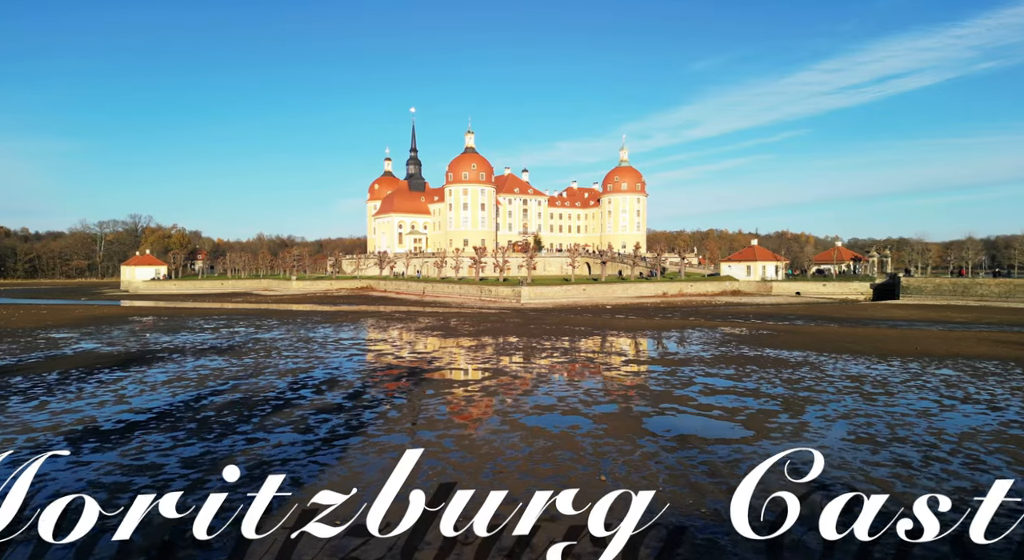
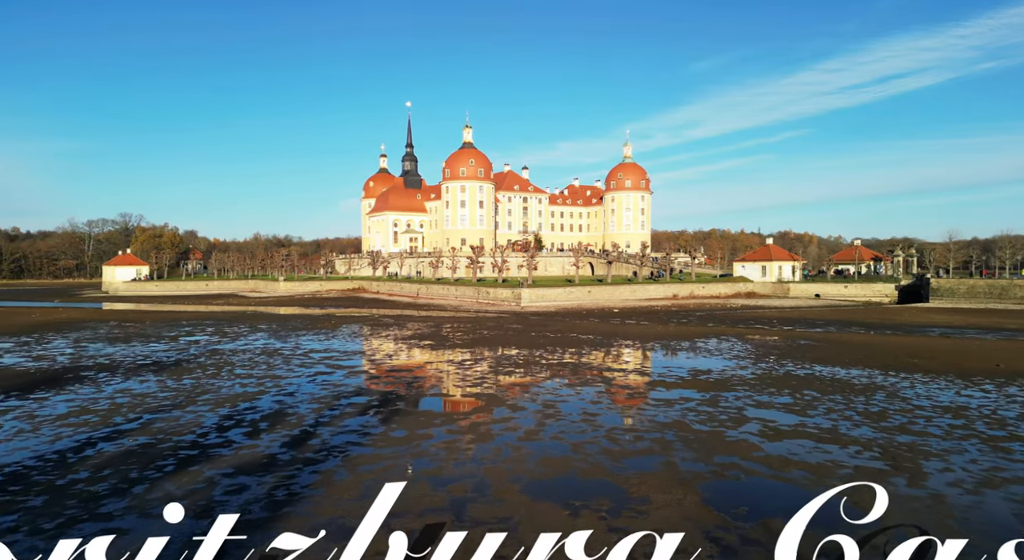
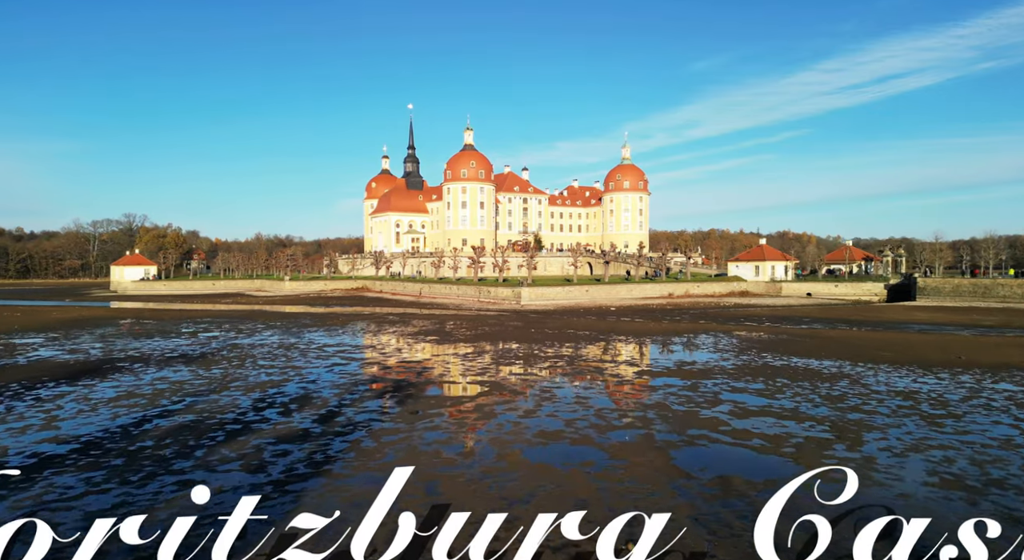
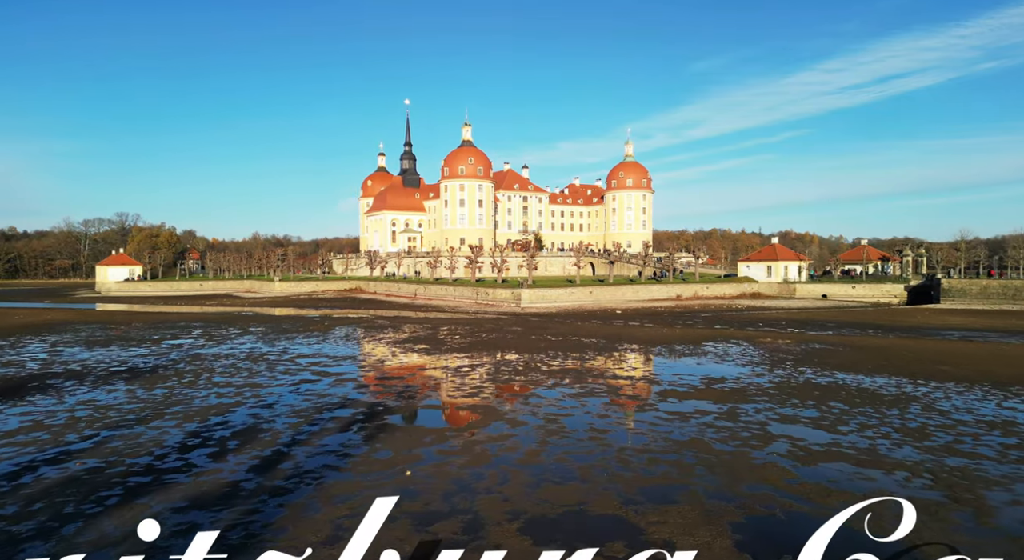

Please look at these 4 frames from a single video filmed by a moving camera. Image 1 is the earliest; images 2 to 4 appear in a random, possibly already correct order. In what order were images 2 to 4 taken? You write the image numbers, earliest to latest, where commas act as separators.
3, 2, 4
